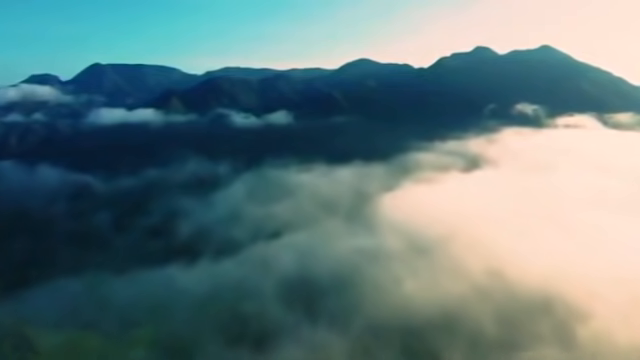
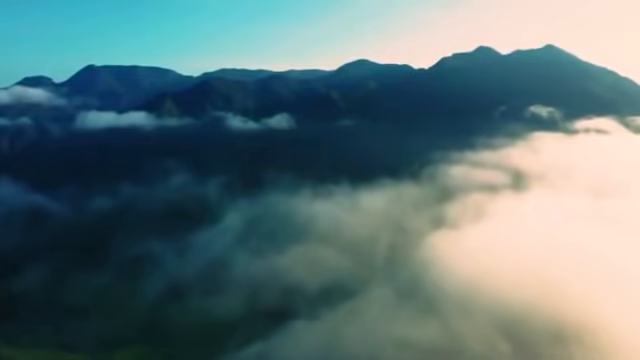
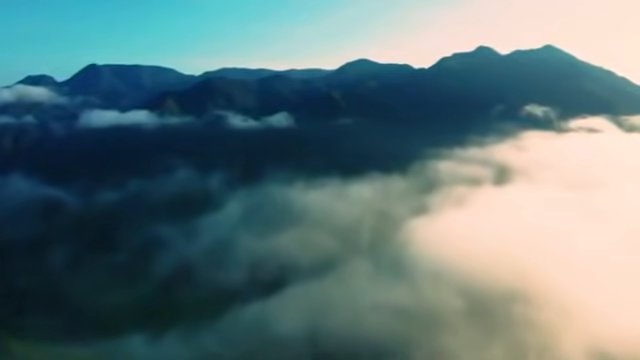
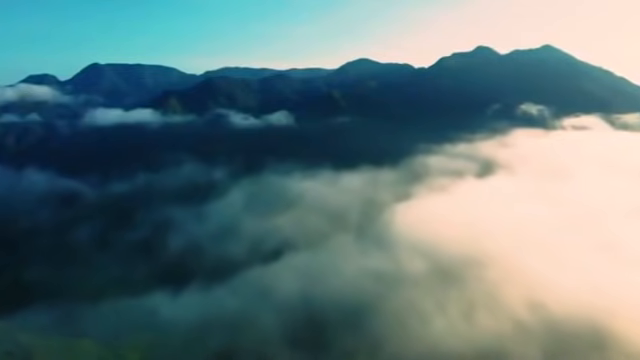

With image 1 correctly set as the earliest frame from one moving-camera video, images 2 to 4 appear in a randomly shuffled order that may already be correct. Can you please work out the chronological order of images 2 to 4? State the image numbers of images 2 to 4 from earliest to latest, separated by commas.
4, 3, 2
